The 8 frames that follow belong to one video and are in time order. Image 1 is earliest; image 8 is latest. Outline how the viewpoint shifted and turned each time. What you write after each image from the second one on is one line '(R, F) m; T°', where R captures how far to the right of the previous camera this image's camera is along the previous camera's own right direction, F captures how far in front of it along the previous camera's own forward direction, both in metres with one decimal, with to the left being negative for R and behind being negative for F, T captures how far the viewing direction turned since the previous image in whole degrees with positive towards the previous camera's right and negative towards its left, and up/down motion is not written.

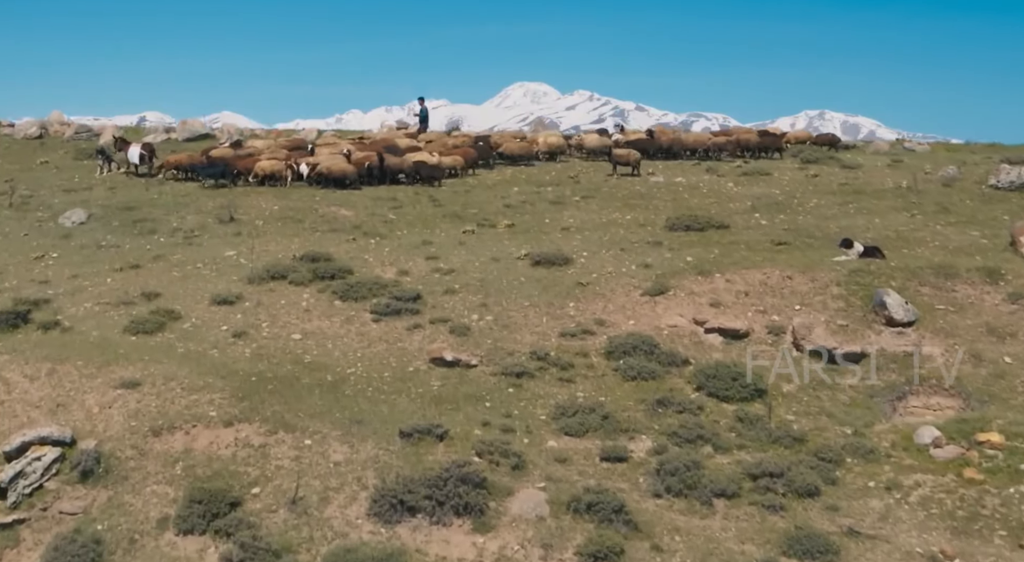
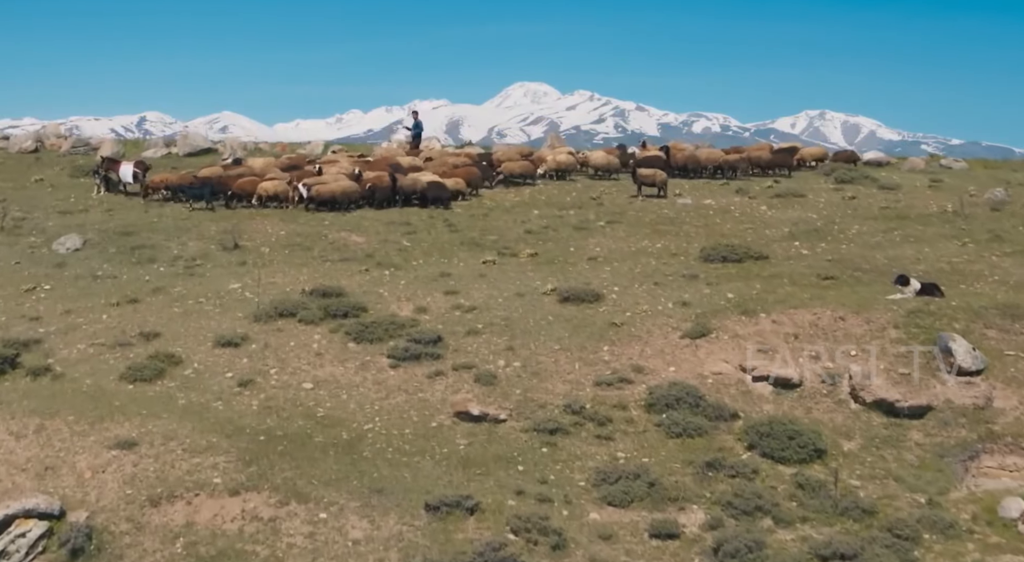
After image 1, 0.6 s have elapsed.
(-0.5, +1.6) m; 0°
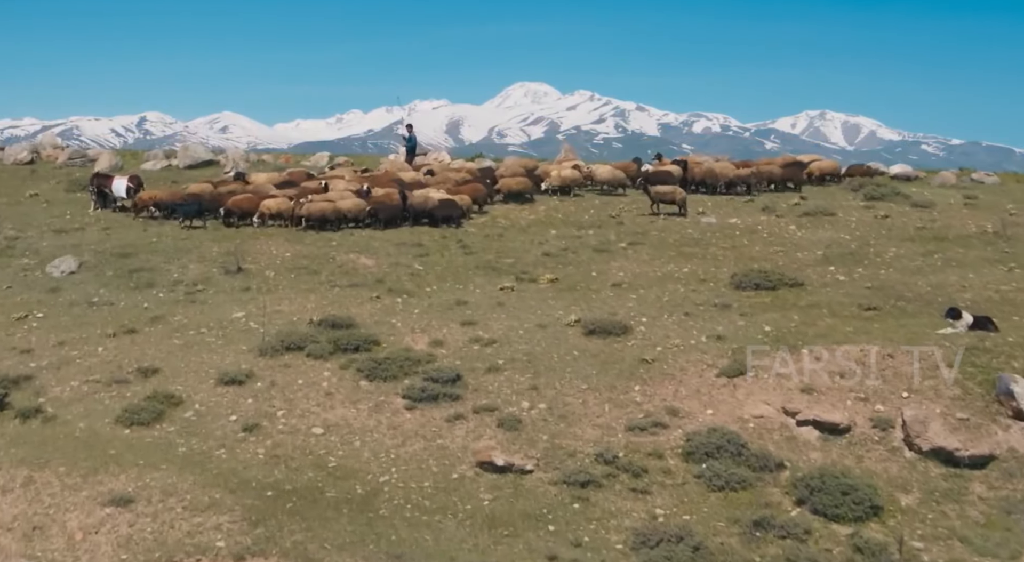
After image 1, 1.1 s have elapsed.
(-0.4, +1.3) m; 0°
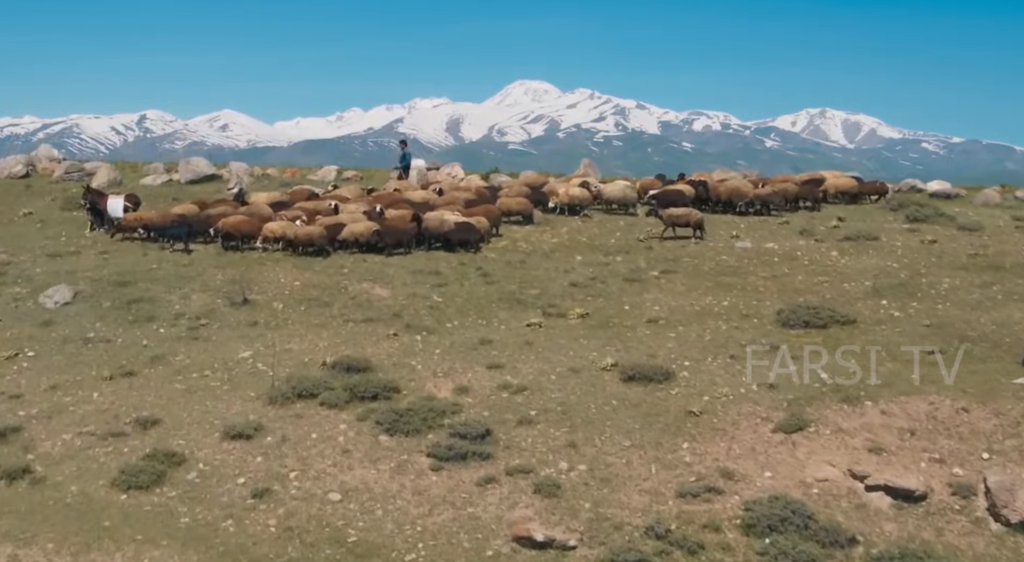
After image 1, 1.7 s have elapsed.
(-0.5, +1.6) m; 0°
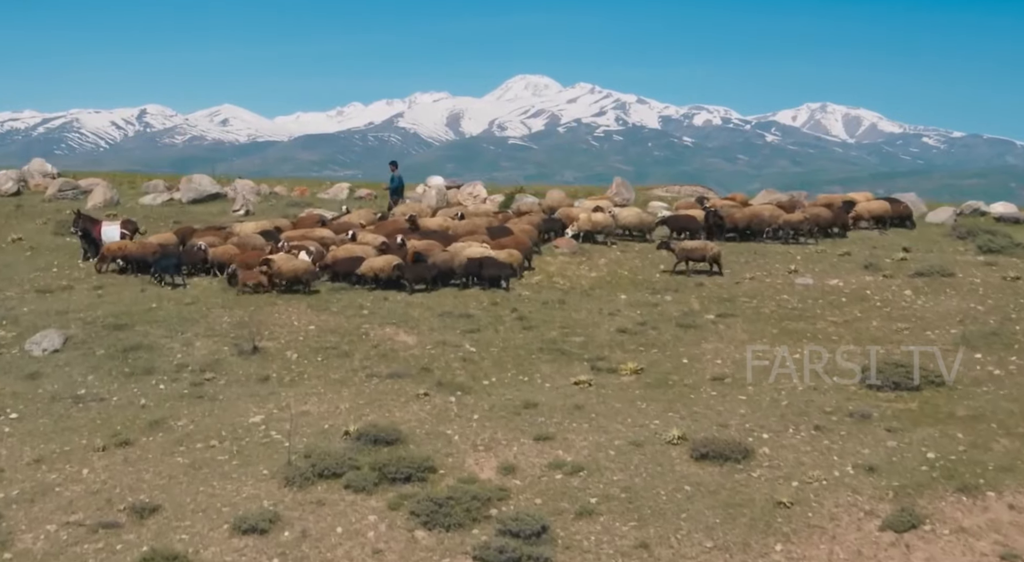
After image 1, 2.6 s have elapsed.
(-0.8, +2.4) m; 0°
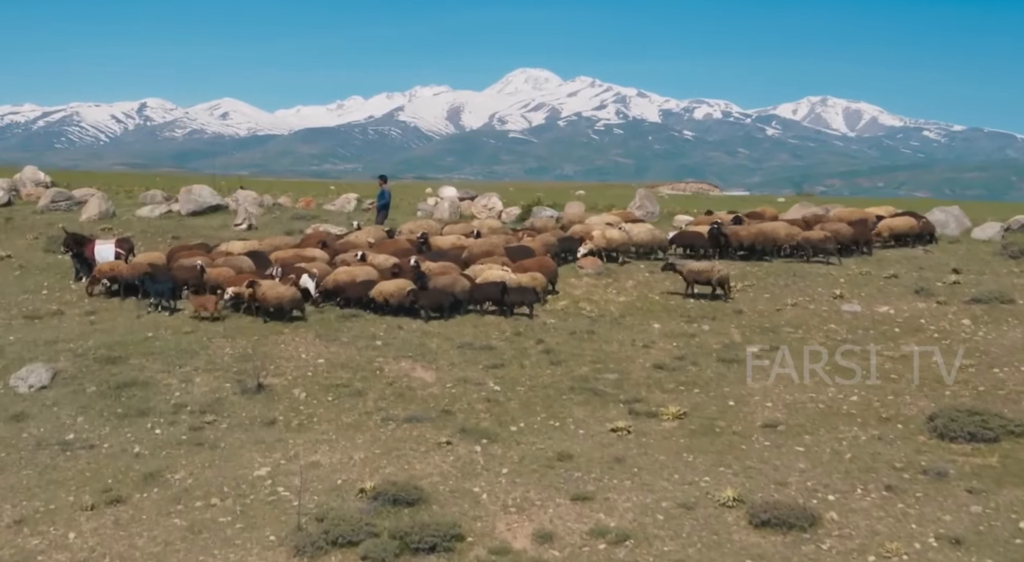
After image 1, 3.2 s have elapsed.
(-0.5, +1.7) m; 0°
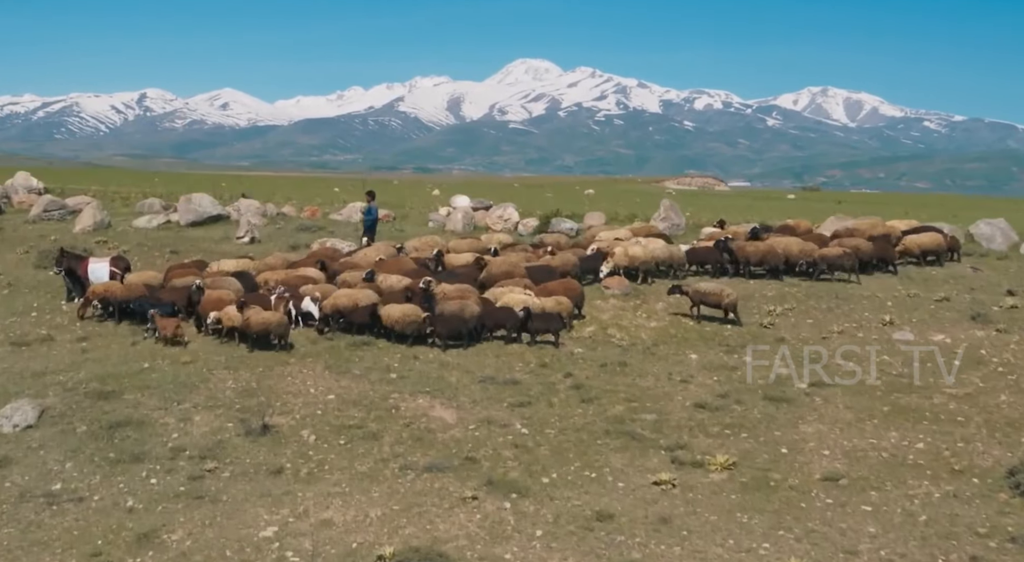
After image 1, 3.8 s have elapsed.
(-0.4, +1.6) m; 0°
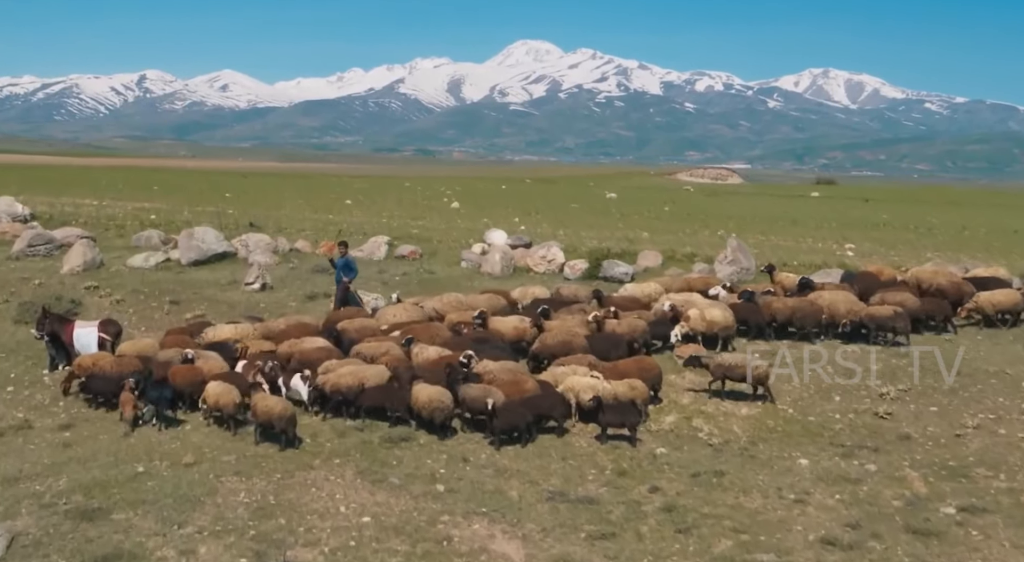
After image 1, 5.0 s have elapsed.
(-1.0, +3.5) m; 0°
